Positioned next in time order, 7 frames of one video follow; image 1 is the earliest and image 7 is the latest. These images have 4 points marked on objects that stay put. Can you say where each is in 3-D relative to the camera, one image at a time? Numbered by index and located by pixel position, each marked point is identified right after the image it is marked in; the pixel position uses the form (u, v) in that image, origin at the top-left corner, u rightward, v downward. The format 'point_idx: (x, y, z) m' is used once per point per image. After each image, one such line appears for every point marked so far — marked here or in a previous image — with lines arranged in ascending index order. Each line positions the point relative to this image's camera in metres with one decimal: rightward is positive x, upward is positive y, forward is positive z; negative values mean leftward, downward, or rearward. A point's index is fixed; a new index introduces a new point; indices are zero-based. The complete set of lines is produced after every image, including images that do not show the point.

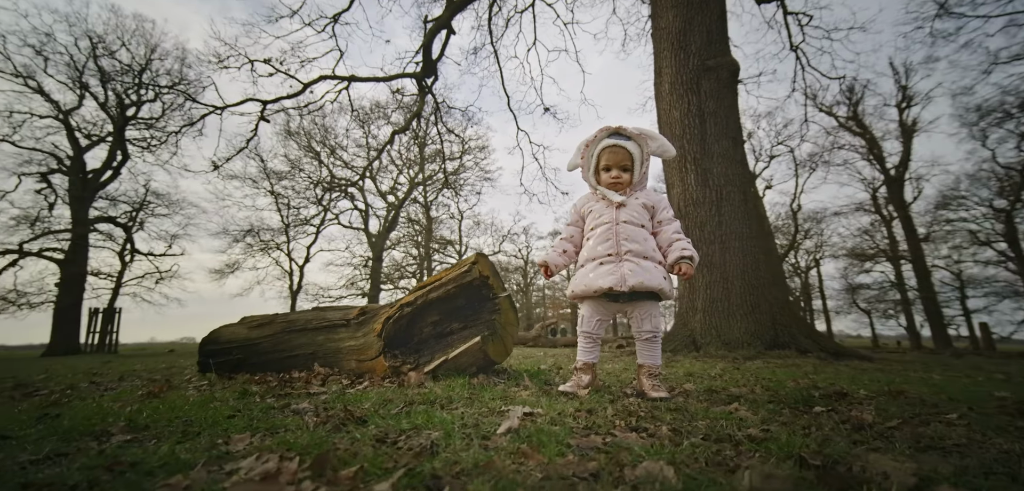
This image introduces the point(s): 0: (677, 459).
0: (+0.5, -0.6, +1.3) m
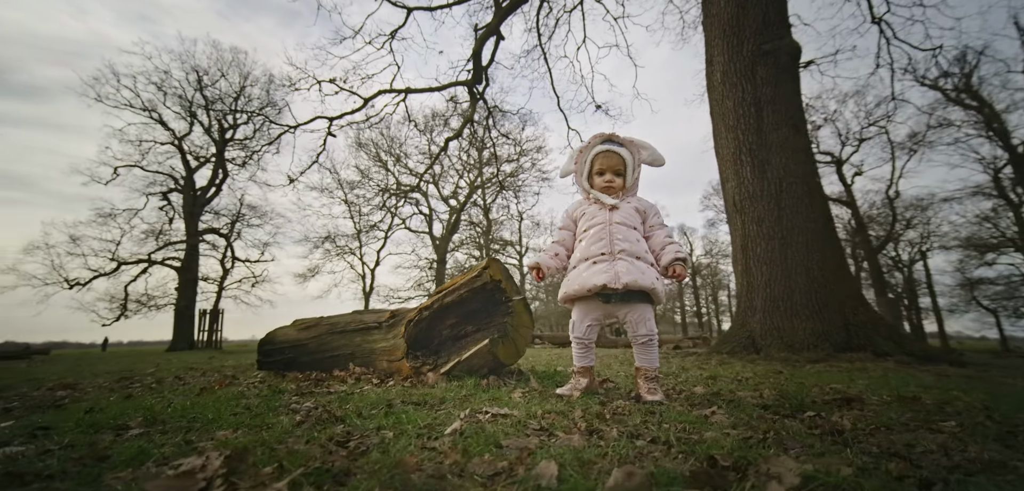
0: (+0.2, -0.7, +1.4) m
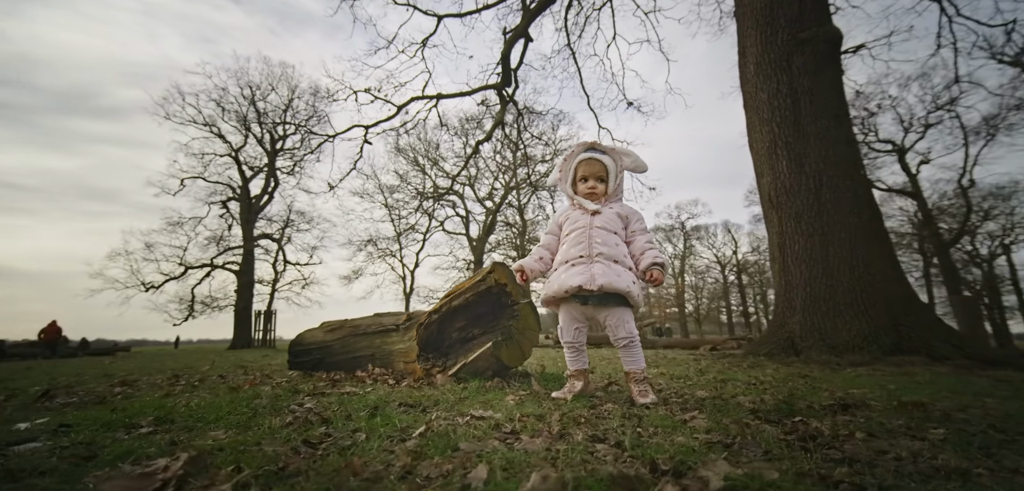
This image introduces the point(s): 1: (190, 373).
0: (0.0, -0.7, +1.5) m
1: (-5.1, -2.0, +7.0) m
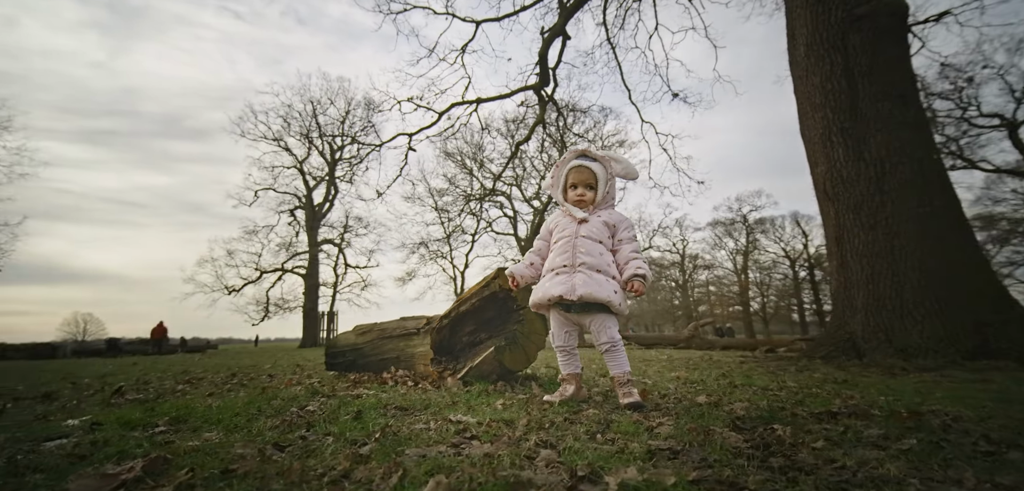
0: (-0.3, -0.8, +1.6) m
1: (-4.6, -2.2, +7.7) m
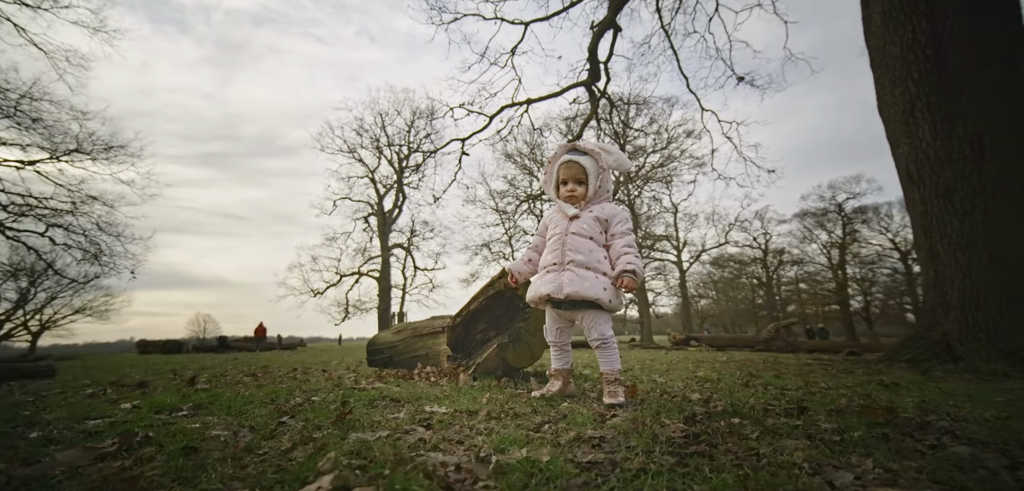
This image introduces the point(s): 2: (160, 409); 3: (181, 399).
0: (-0.6, -0.8, +1.7) m
1: (-3.9, -2.3, +8.4) m
2: (-2.2, -1.0, +2.7) m
3: (-2.4, -1.1, +3.2) m
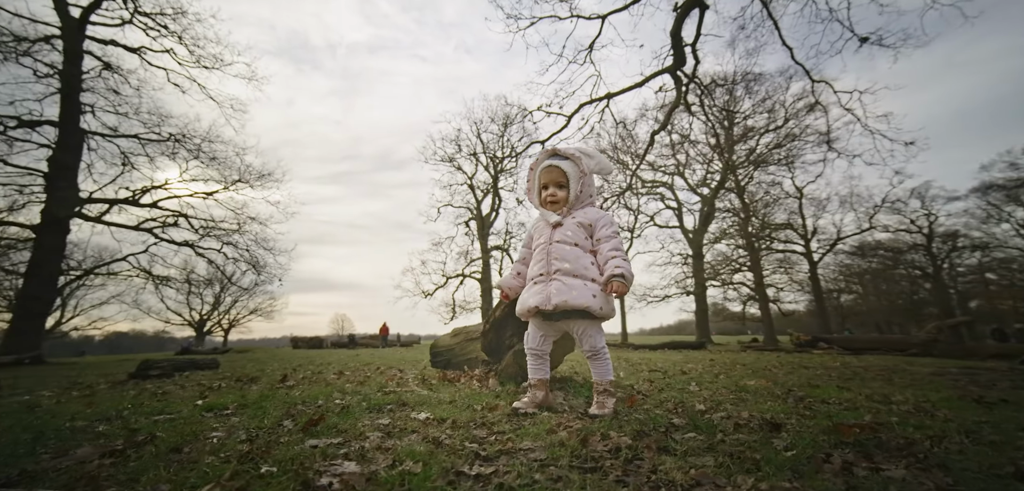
0: (-1.0, -0.9, +2.0) m
1: (-2.5, -2.5, +9.3) m
2: (-2.3, -1.2, +3.3) m
3: (-2.4, -1.3, +3.9) m
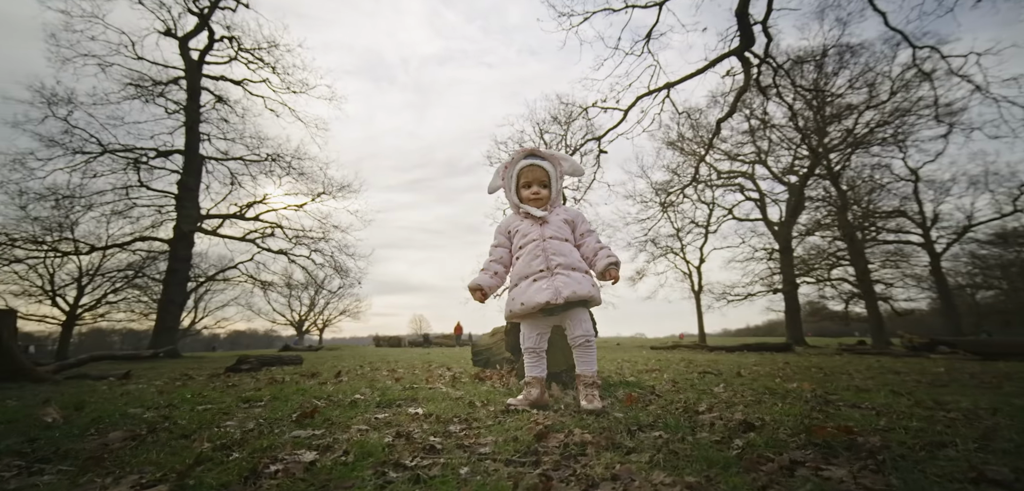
0: (-1.2, -1.0, +2.3) m
1: (-1.3, -2.5, +9.7) m
2: (-2.2, -1.3, +3.8) m
3: (-2.2, -1.4, +4.4) m
